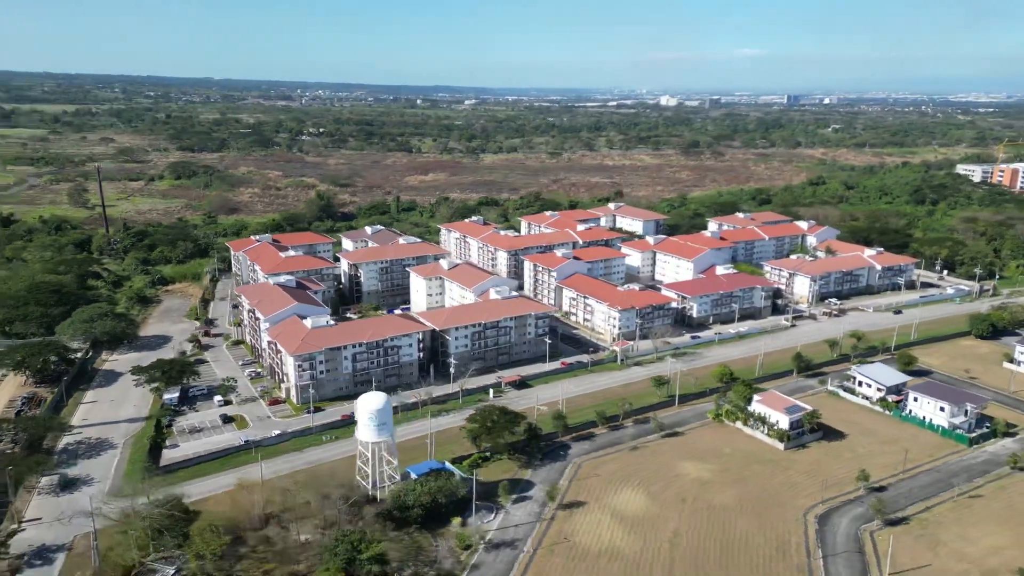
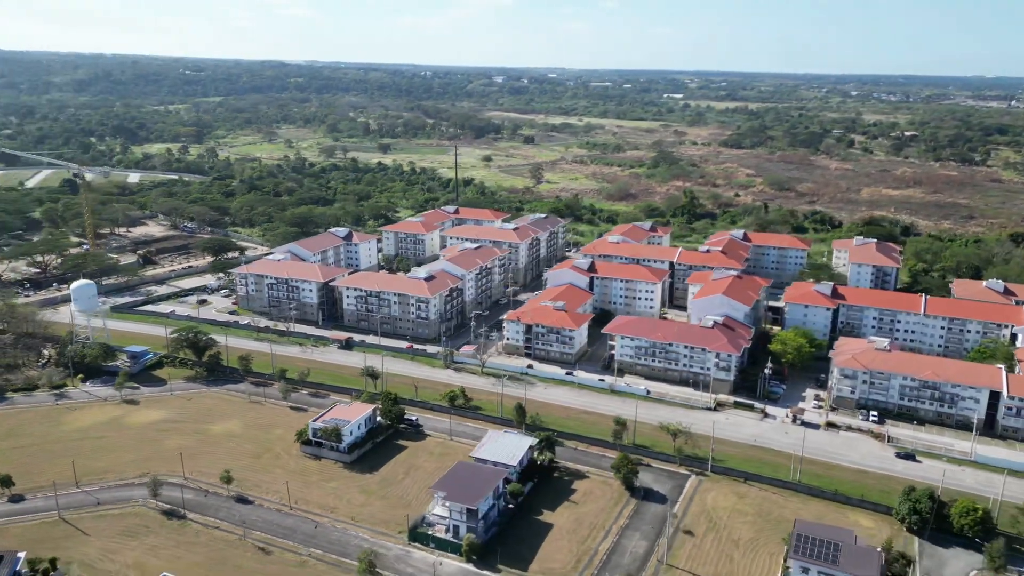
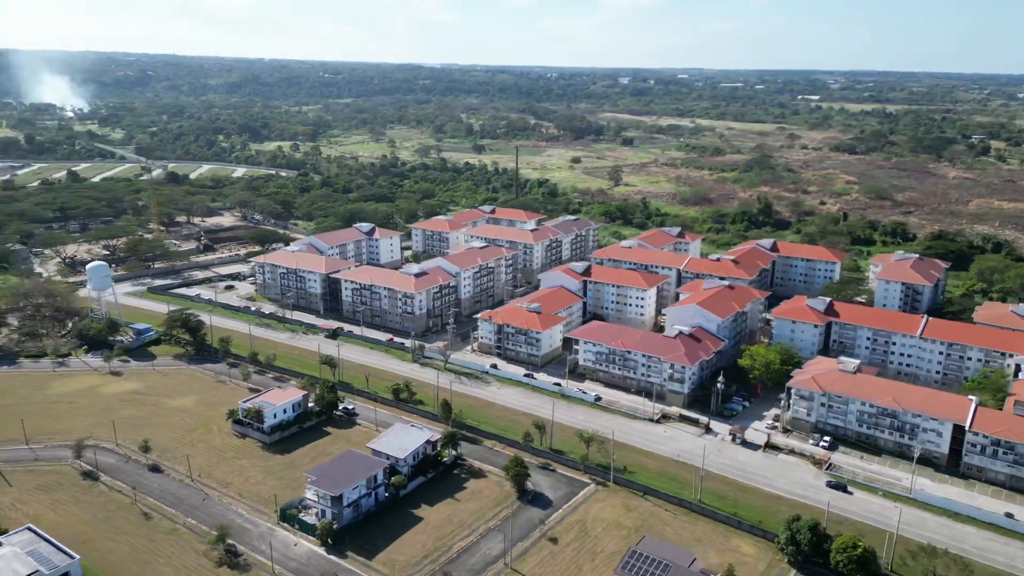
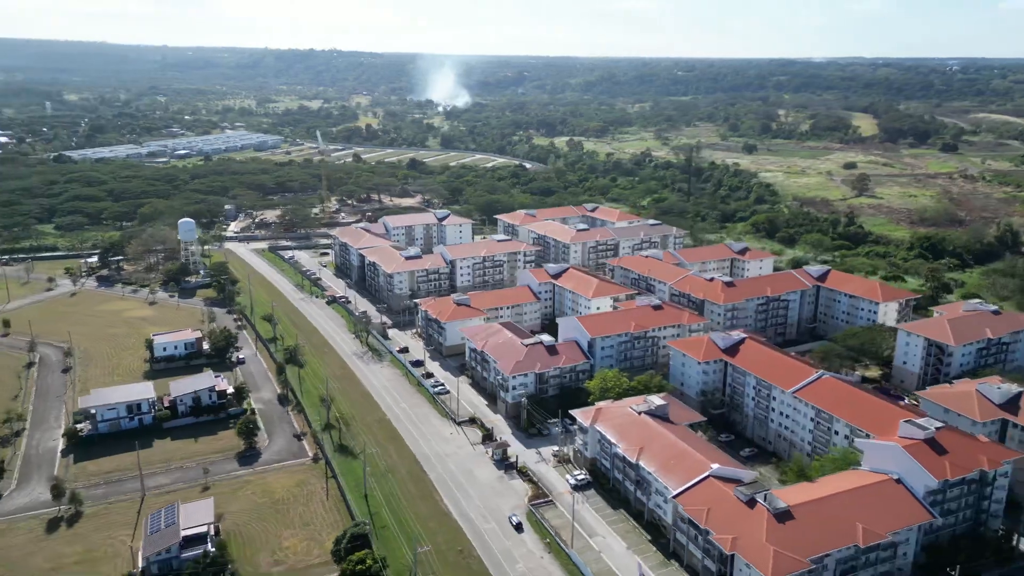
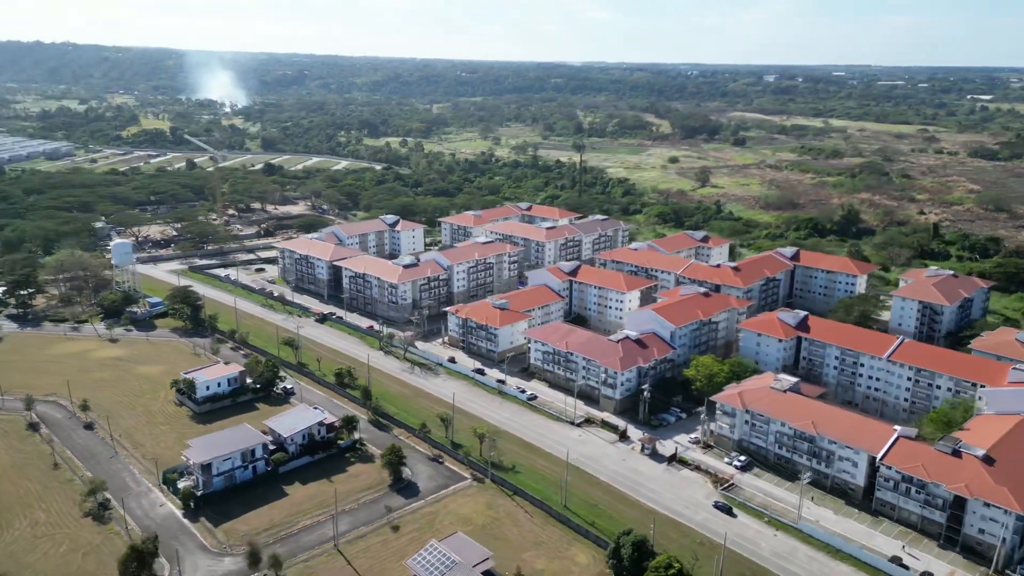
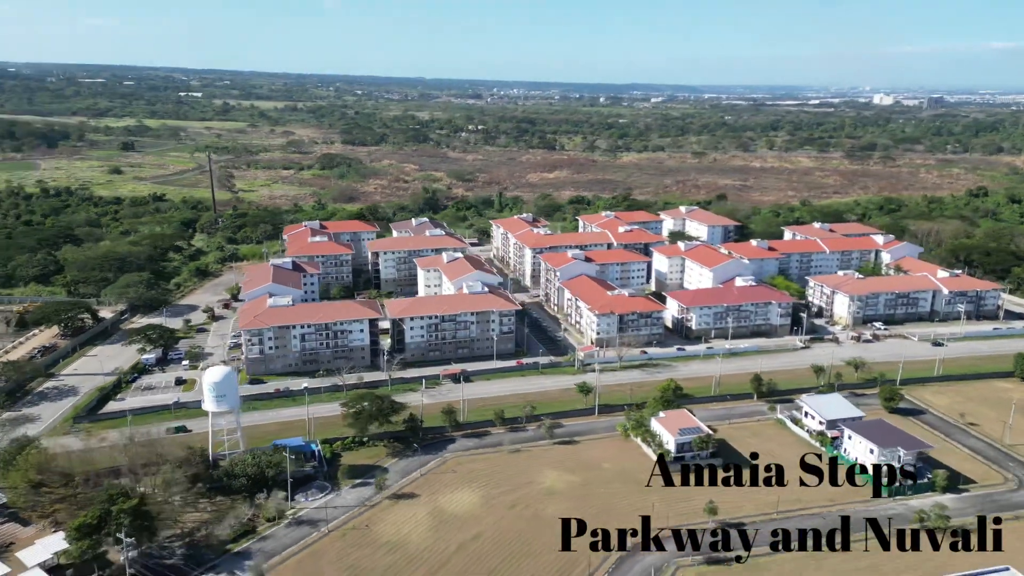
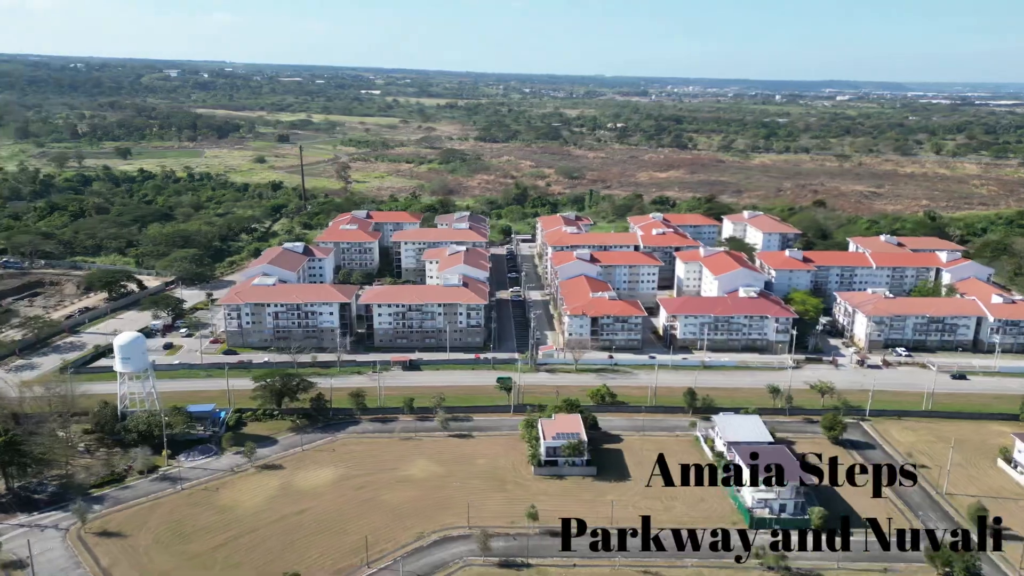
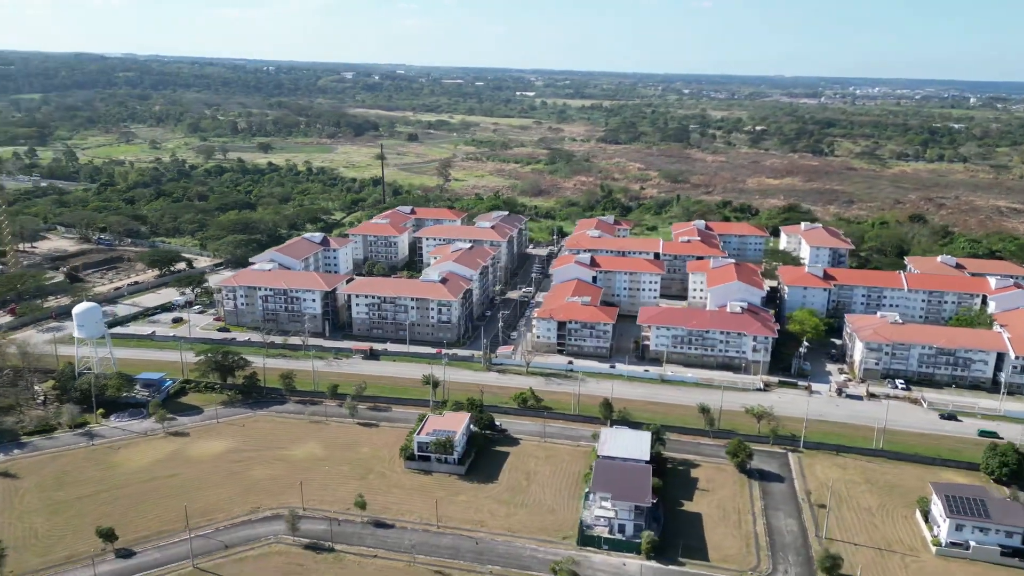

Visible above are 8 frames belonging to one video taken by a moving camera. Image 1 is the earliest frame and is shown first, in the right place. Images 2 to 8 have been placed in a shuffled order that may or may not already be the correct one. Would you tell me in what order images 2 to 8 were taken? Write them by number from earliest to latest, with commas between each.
6, 7, 8, 2, 3, 5, 4
